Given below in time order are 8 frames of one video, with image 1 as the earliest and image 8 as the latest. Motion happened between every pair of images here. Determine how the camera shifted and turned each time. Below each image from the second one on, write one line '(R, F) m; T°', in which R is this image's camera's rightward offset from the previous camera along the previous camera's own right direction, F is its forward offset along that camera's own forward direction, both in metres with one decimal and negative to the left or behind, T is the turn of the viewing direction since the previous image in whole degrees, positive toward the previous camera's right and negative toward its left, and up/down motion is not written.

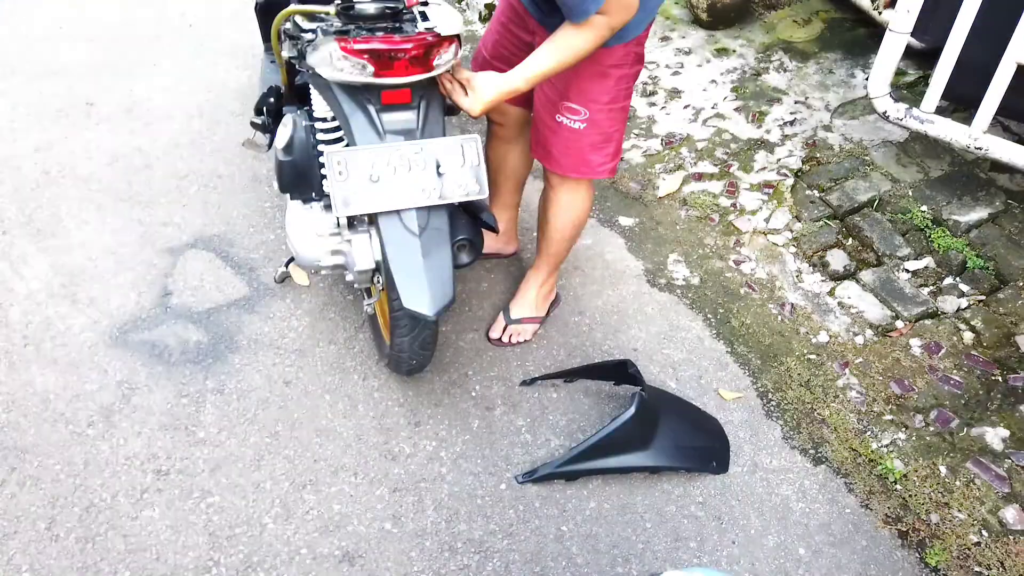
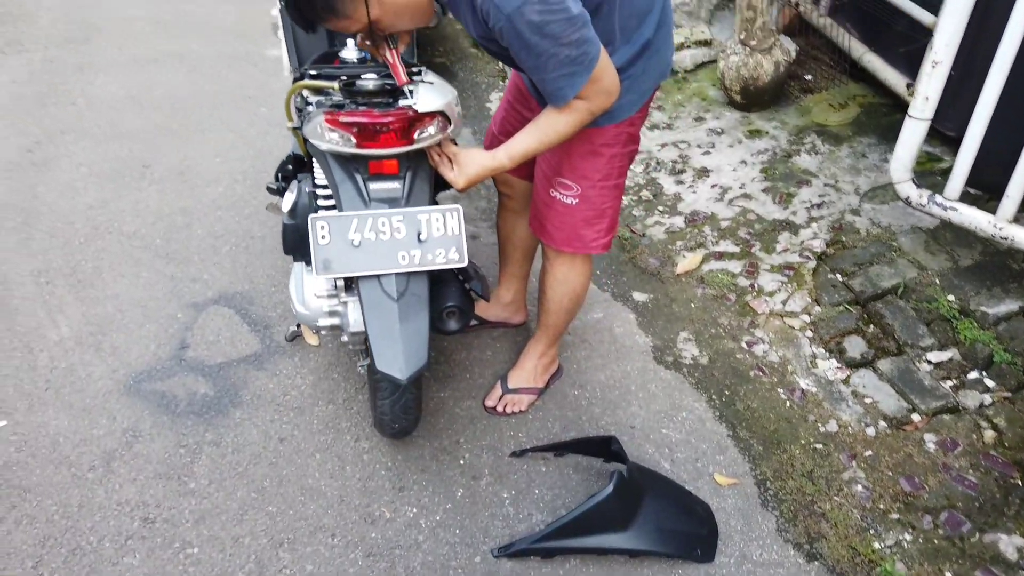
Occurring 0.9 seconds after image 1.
(+0.2, 0.0) m; -5°
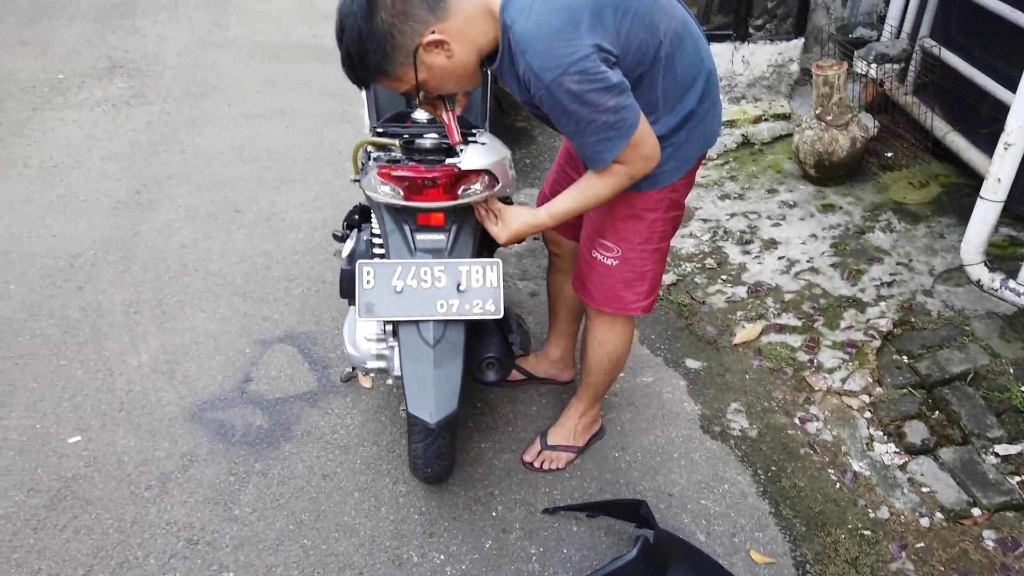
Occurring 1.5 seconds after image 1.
(+0.1, 0.0) m; -7°
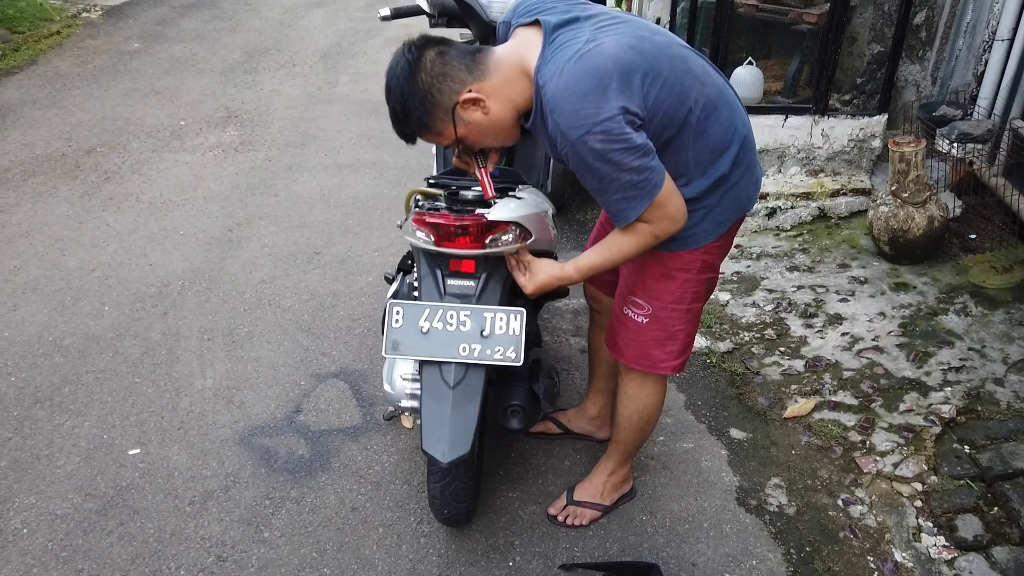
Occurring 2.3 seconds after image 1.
(+0.2, 0.0) m; -7°
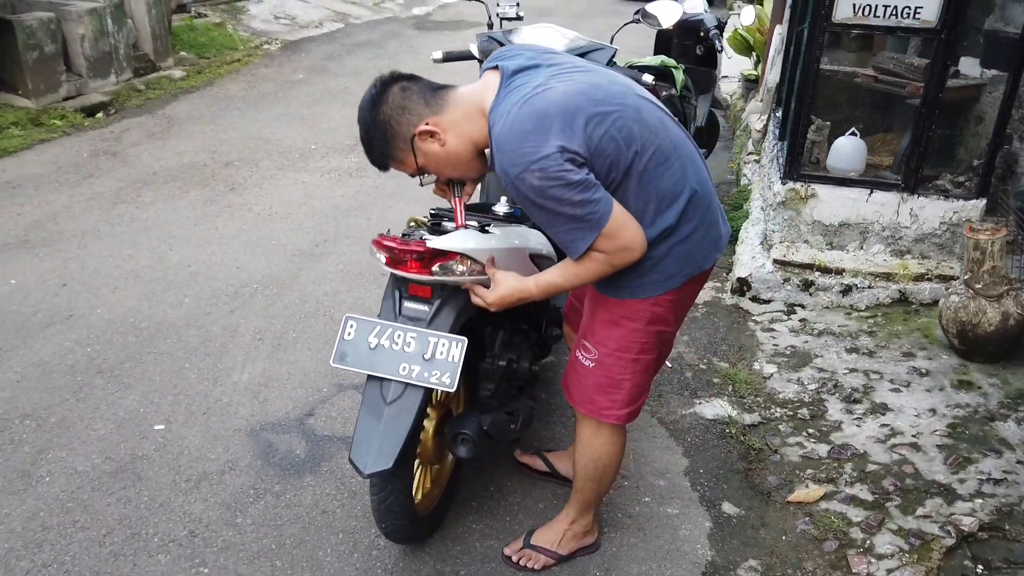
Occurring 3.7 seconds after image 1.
(+0.5, 0.0) m; -11°
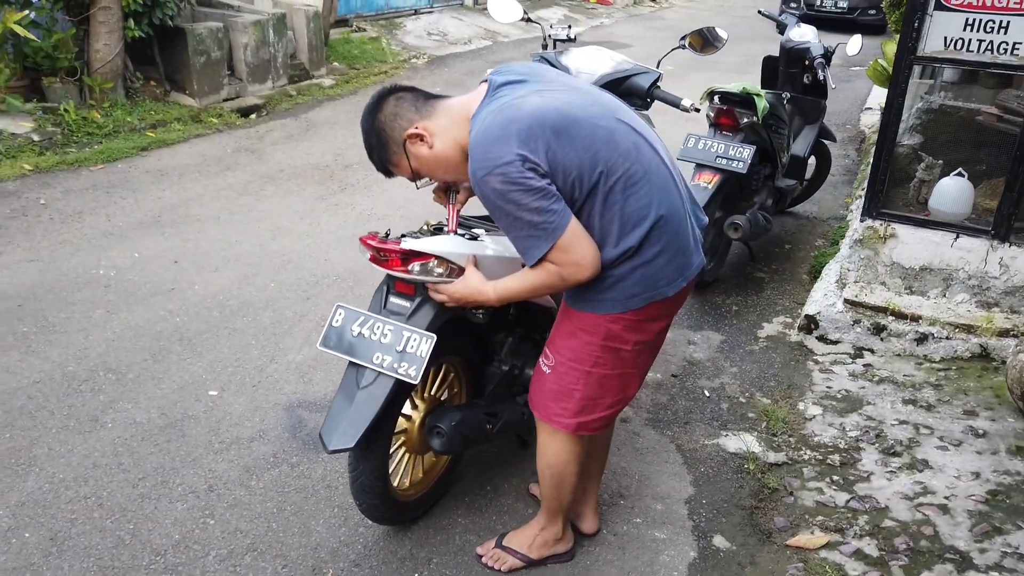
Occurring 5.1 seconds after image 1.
(+0.5, -0.1) m; -11°
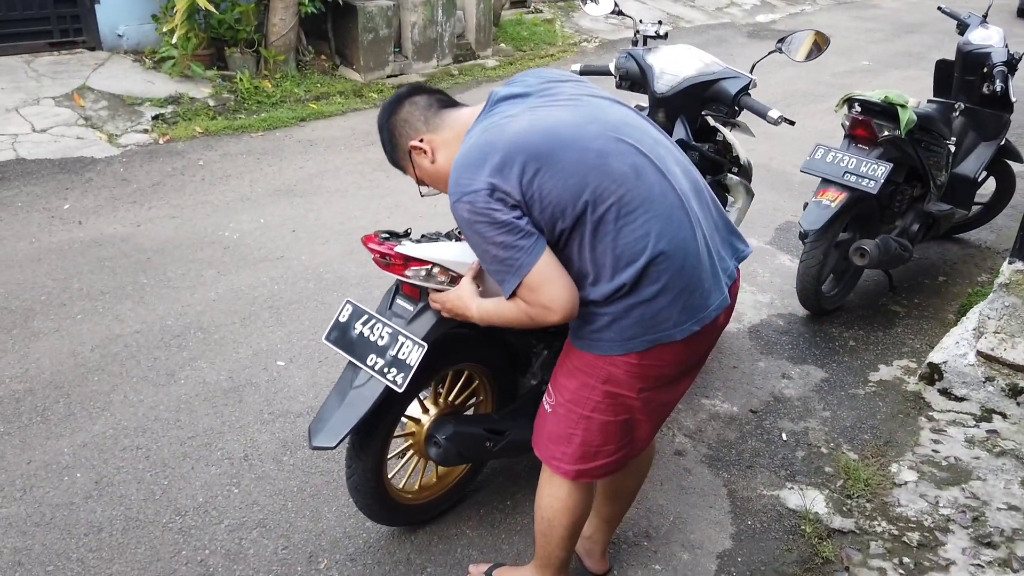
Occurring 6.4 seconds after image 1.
(+0.5, +0.2) m; -13°
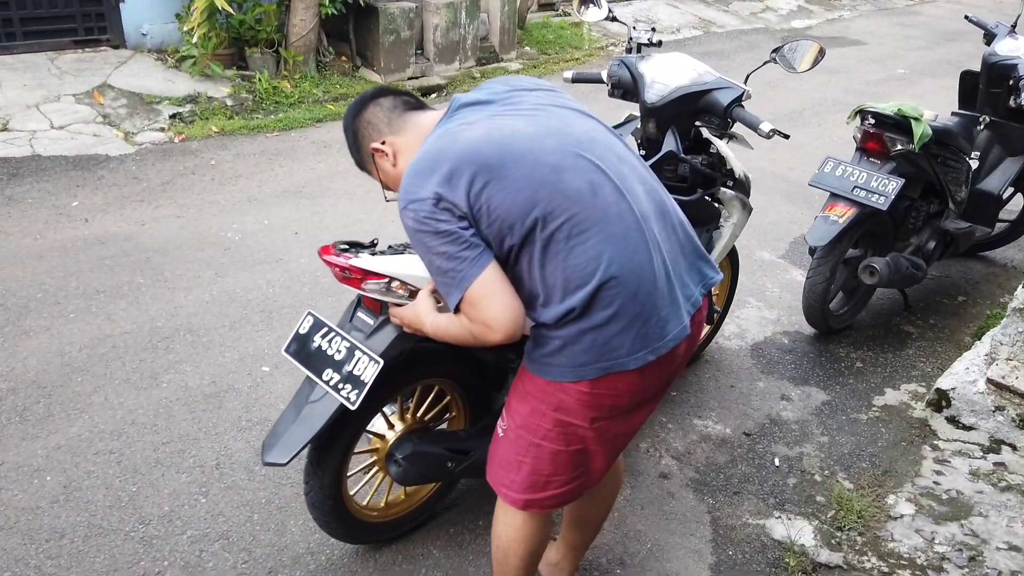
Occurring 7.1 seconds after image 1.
(+0.2, +0.1) m; -2°
